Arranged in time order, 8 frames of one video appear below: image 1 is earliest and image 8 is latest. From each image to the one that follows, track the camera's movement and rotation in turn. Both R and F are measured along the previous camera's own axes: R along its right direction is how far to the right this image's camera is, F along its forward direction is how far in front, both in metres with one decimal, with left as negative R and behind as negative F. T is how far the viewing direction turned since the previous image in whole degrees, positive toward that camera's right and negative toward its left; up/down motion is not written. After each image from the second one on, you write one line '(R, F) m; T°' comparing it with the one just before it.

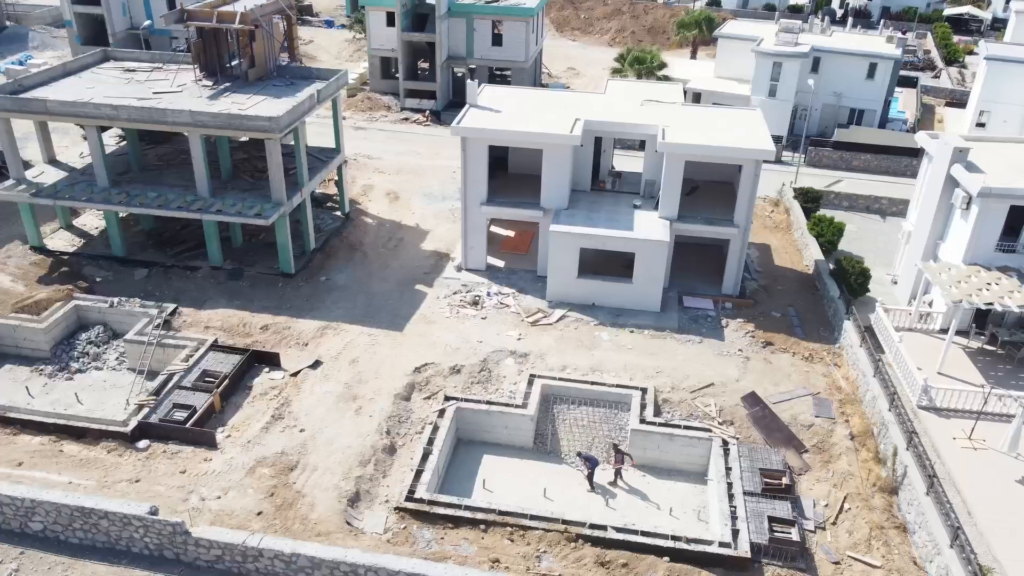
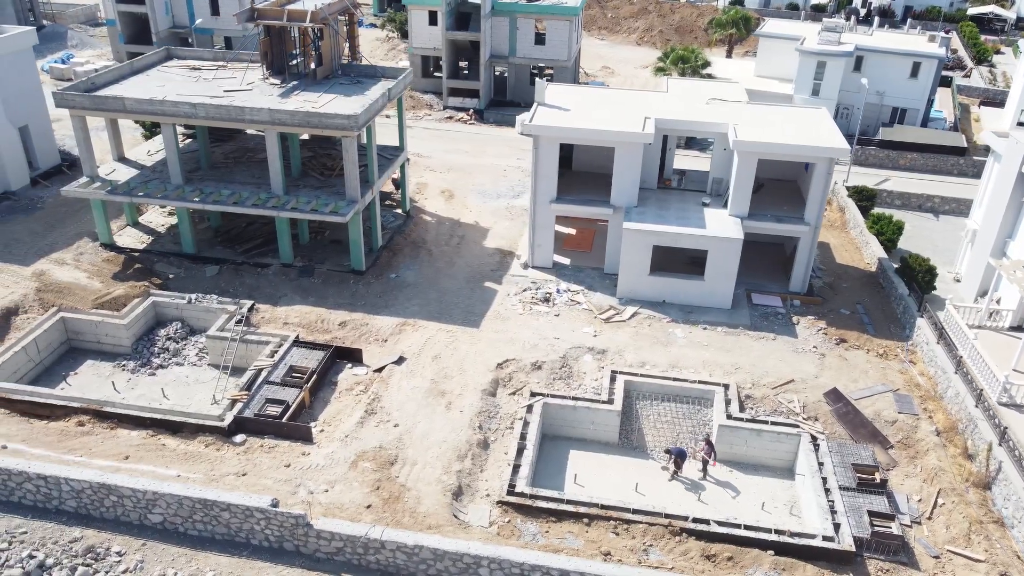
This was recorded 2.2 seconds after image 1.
(-2.8, -0.2) m; 0°
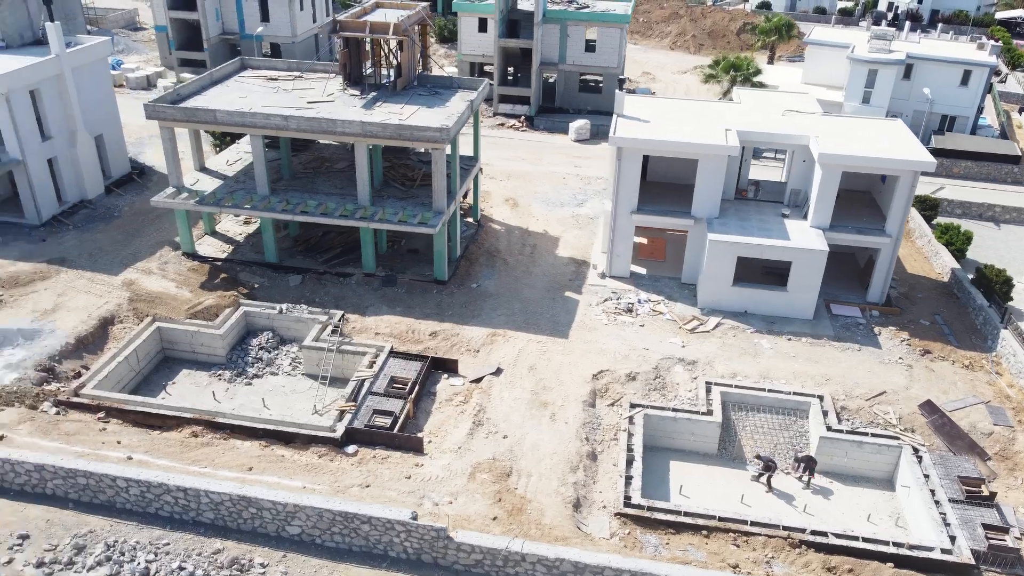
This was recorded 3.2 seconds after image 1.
(-3.3, -0.3) m; 0°
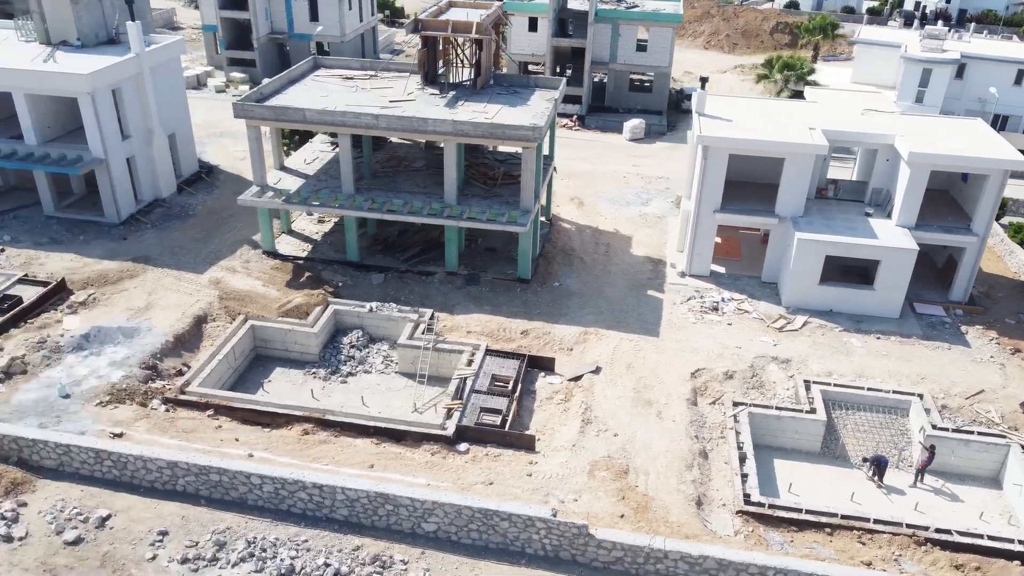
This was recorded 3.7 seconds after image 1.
(-3.5, 0.0) m; 0°
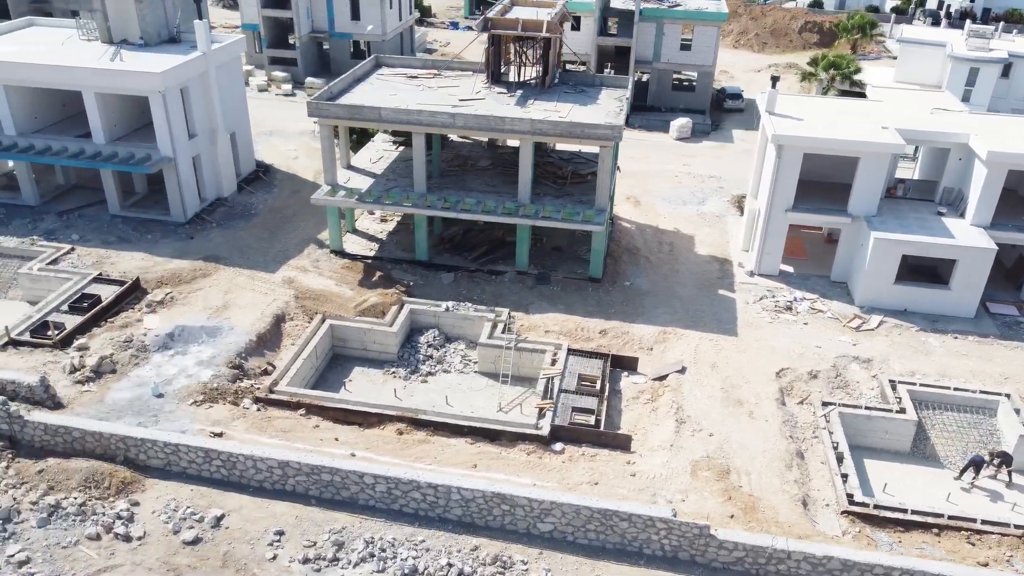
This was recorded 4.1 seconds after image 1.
(-3.0, +0.1) m; 0°
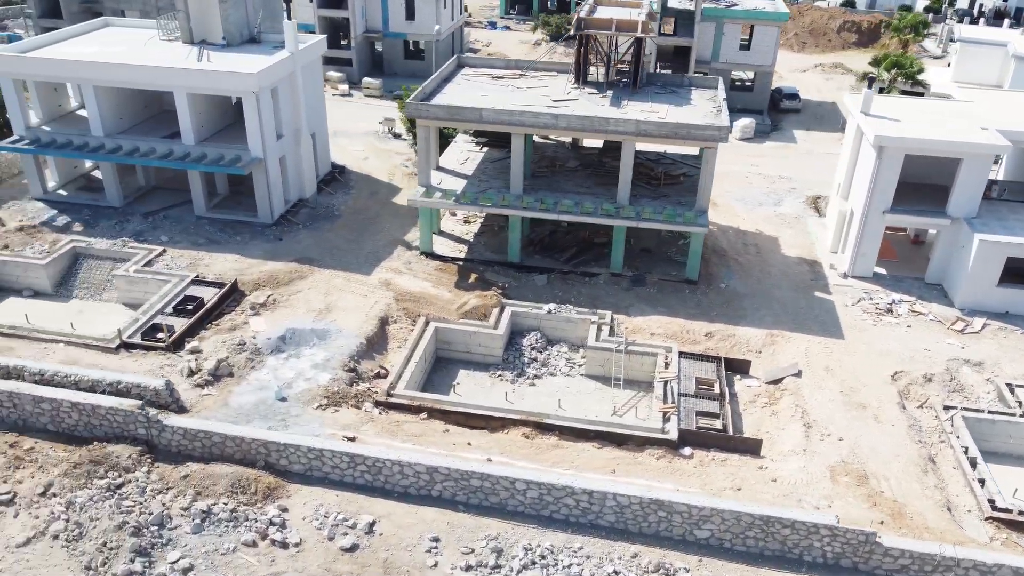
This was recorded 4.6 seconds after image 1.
(-3.9, +0.2) m; 0°
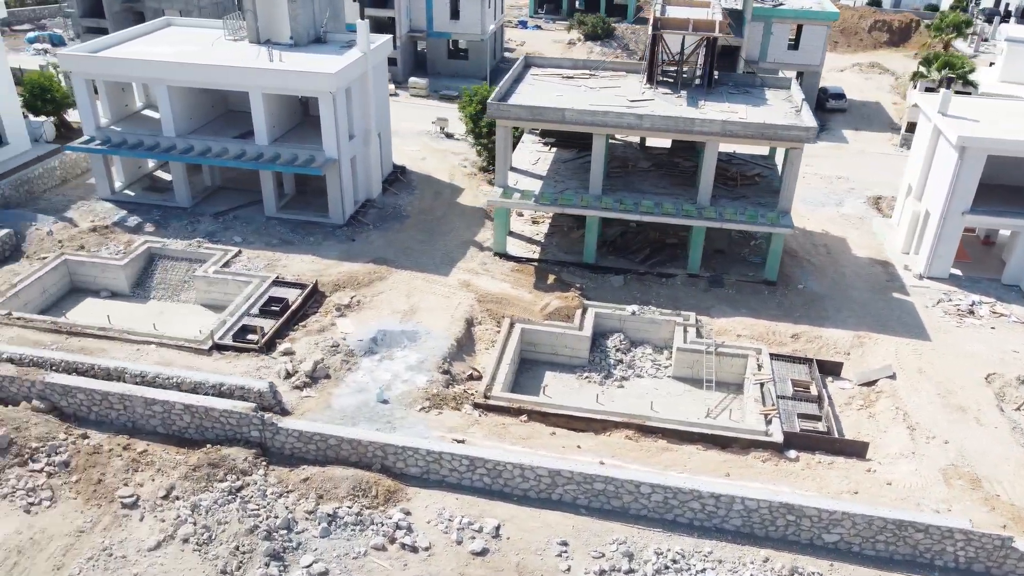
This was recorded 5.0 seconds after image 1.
(-3.2, +0.1) m; 0°
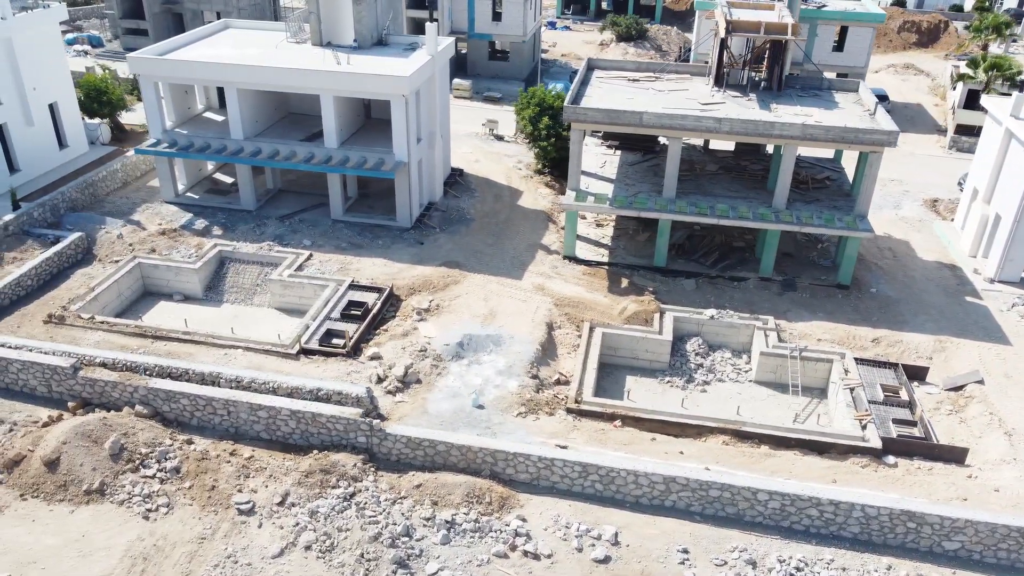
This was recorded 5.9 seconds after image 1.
(-3.0, +0.1) m; 0°
